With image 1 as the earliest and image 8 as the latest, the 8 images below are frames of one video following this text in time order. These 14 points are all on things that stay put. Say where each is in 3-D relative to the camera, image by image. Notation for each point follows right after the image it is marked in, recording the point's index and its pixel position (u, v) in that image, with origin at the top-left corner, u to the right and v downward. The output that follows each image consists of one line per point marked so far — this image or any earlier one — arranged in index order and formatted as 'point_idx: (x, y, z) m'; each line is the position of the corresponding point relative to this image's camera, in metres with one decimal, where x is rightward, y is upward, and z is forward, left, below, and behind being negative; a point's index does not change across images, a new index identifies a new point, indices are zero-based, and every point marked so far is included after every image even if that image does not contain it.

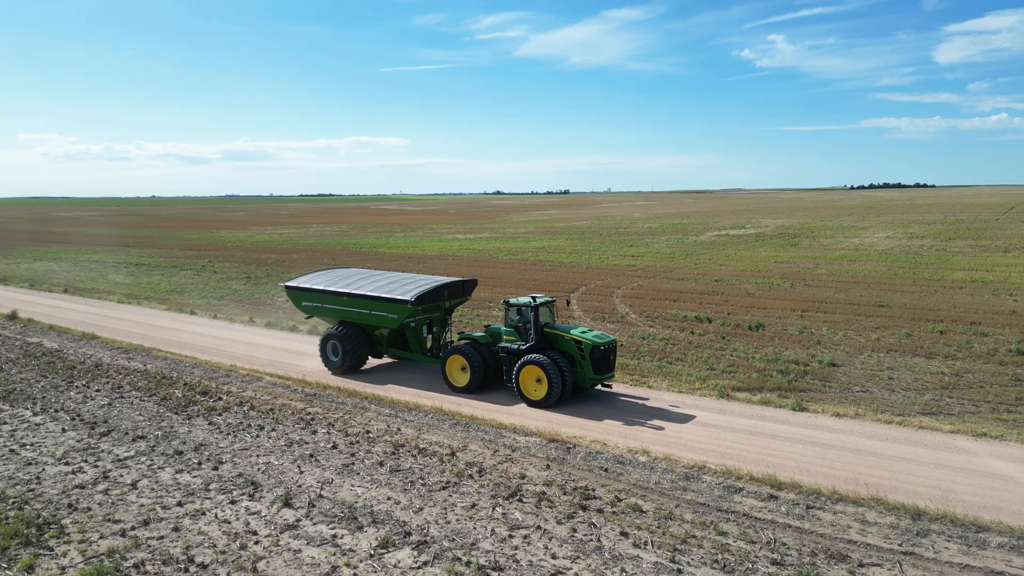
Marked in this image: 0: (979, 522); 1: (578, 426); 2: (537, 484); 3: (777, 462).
0: (+4.9, -2.5, +7.6) m
1: (+1.1, -2.1, +11.2) m
2: (+0.3, -2.5, +9.3) m
3: (+3.6, -2.2, +9.4) m
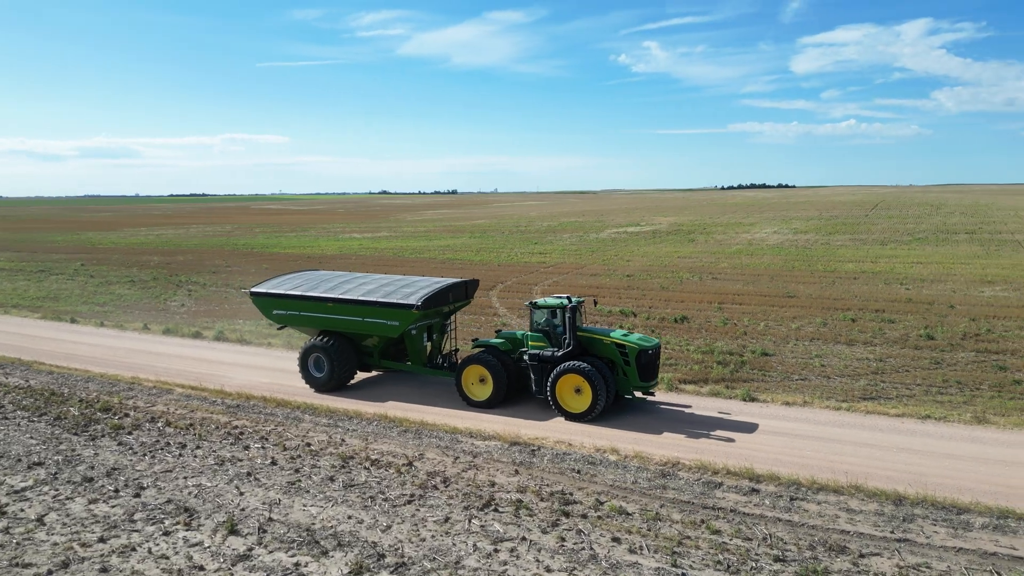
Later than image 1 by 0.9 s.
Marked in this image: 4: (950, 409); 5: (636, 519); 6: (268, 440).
0: (+4.8, -2.3, +7.8) m
1: (+0.4, -2.1, +10.7) m
2: (0.0, -2.4, +8.7) m
3: (+3.2, -2.1, +9.3) m
4: (+6.8, -1.9, +11.3) m
5: (+1.3, -2.5, +7.9) m
6: (-3.7, -2.3, +11.0) m
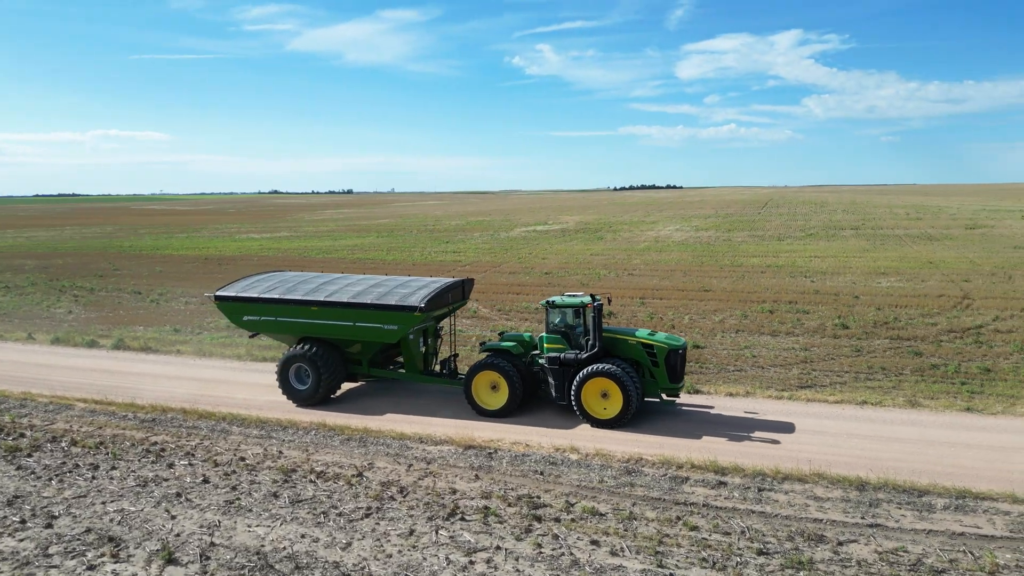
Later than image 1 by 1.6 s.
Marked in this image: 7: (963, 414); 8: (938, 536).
0: (+4.4, -2.2, +8.0) m
1: (-0.2, -2.0, +10.3) m
2: (-0.4, -2.4, +8.3) m
3: (+2.6, -2.0, +9.3) m
4: (+6.0, -1.7, +11.8) m
5: (+1.0, -2.4, +7.6) m
6: (-4.4, -2.3, +10.0) m
7: (+6.5, -1.8, +10.5) m
8: (+4.1, -2.4, +7.0) m
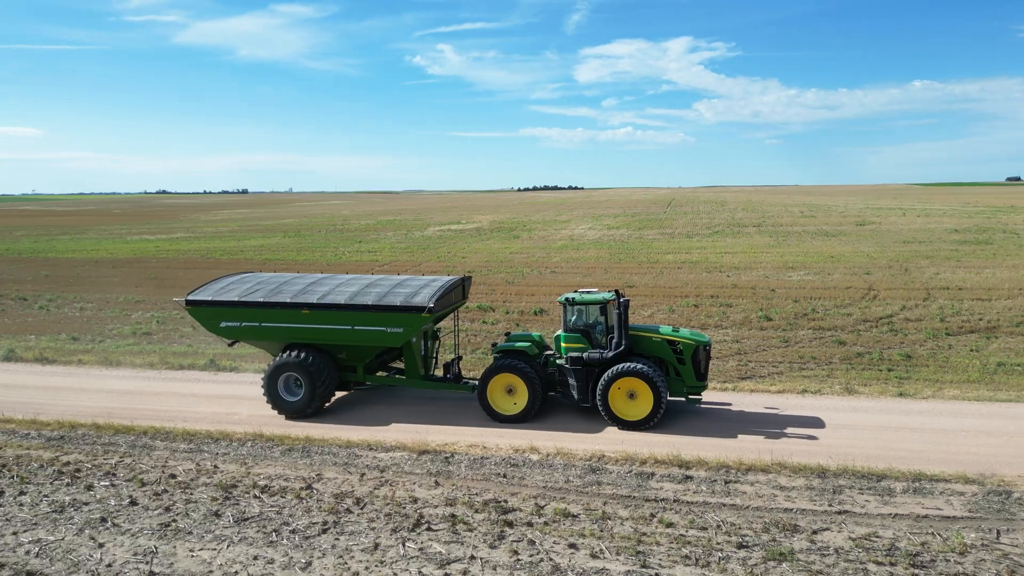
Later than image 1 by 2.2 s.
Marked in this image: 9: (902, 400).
0: (+4.1, -2.1, +8.2) m
1: (-0.9, -2.0, +9.9) m
2: (-0.8, -2.3, +7.8) m
3: (+2.1, -1.9, +9.2) m
4: (+5.1, -1.6, +12.1) m
5: (+0.7, -2.4, +7.4) m
6: (-4.9, -2.3, +9.1) m
7: (+5.8, -1.7, +10.9) m
8: (+3.8, -2.3, +7.1) m
9: (+5.8, -1.7, +10.8) m
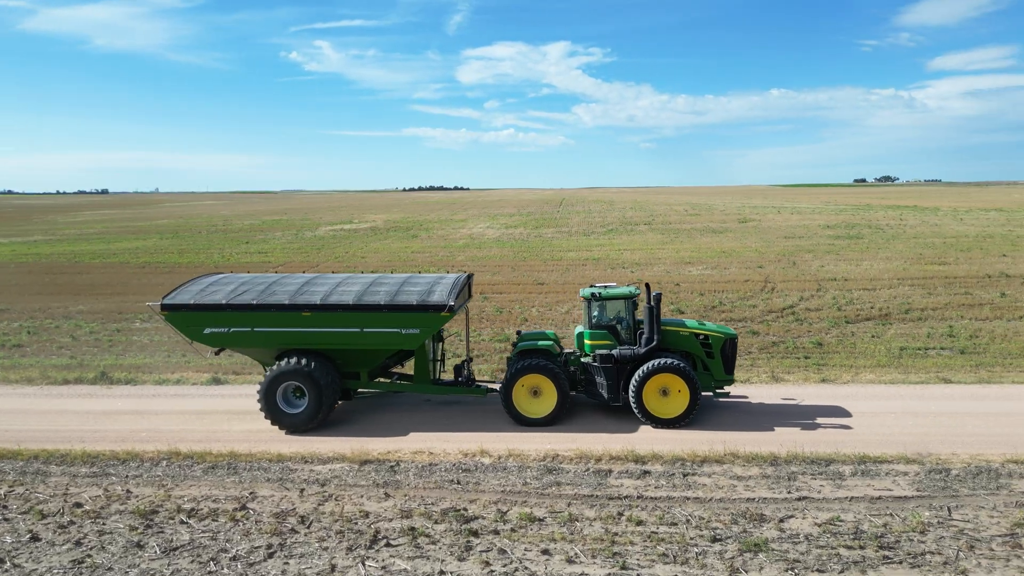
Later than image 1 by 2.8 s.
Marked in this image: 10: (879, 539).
0: (+3.6, -1.9, +8.4) m
1: (-1.6, -1.9, +9.3) m
2: (-1.2, -2.3, +7.3) m
3: (+1.5, -1.8, +9.1) m
4: (+4.0, -1.4, +12.5) m
5: (+0.4, -2.3, +7.1) m
6: (-5.5, -2.4, +7.9) m
7: (+4.8, -1.5, +11.4) m
8: (+3.5, -2.1, +7.3) m
9: (+4.9, -1.5, +11.3) m
10: (+3.3, -2.3, +6.6) m
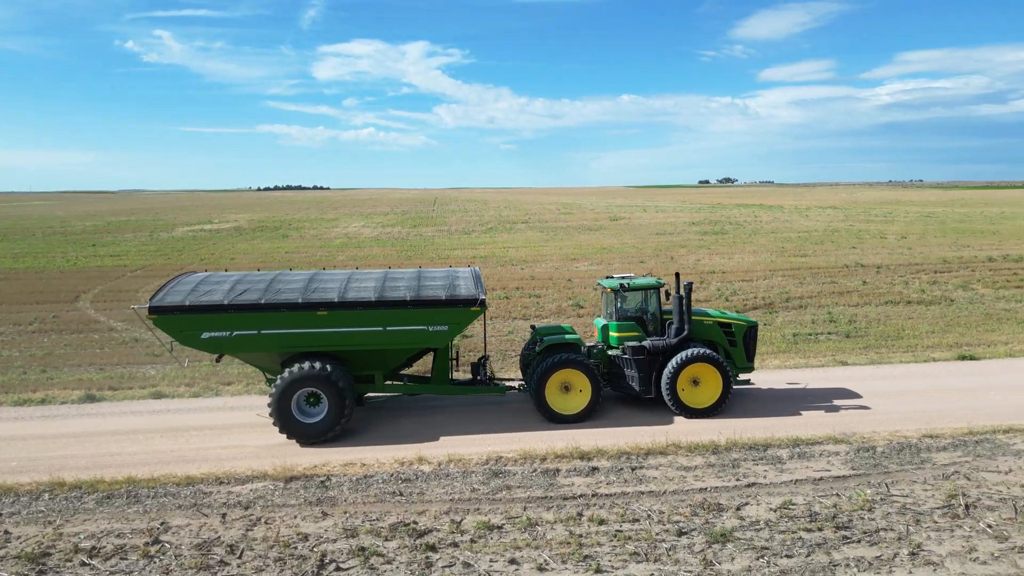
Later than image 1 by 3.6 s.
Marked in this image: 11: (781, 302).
0: (+2.9, -1.8, +8.5) m
1: (-2.3, -1.9, +8.5) m
2: (-1.6, -2.3, +6.6) m
3: (+0.7, -1.8, +8.9) m
4: (+2.5, -1.3, +12.6) m
5: (0.0, -2.2, +6.7) m
6: (-5.9, -2.5, +6.5) m
7: (+3.6, -1.4, +11.7) m
8: (+3.0, -2.0, +7.5) m
9: (+3.6, -1.4, +11.6) m
10: (+3.0, -2.1, +6.7) m
11: (+6.9, -0.4, +18.6) m
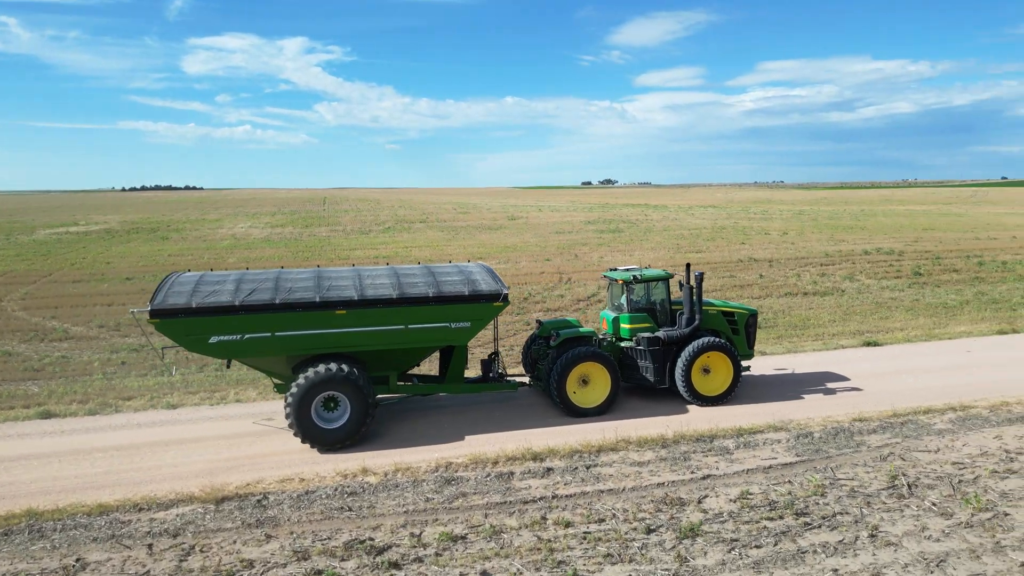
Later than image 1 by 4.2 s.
0: (+2.3, -1.7, +8.6) m
1: (-2.9, -2.0, +7.8) m
2: (-1.9, -2.3, +6.1) m
3: (0.0, -1.7, +8.6) m
4: (+1.3, -1.2, +12.6) m
5: (-0.3, -2.2, +6.4) m
6: (-6.1, -2.6, +5.3) m
7: (+2.5, -1.3, +11.9) m
8: (+2.6, -1.9, +7.6) m
9: (+2.5, -1.3, +11.8) m
10: (+2.6, -2.1, +6.8) m
11: (+4.7, -0.2, +19.2) m
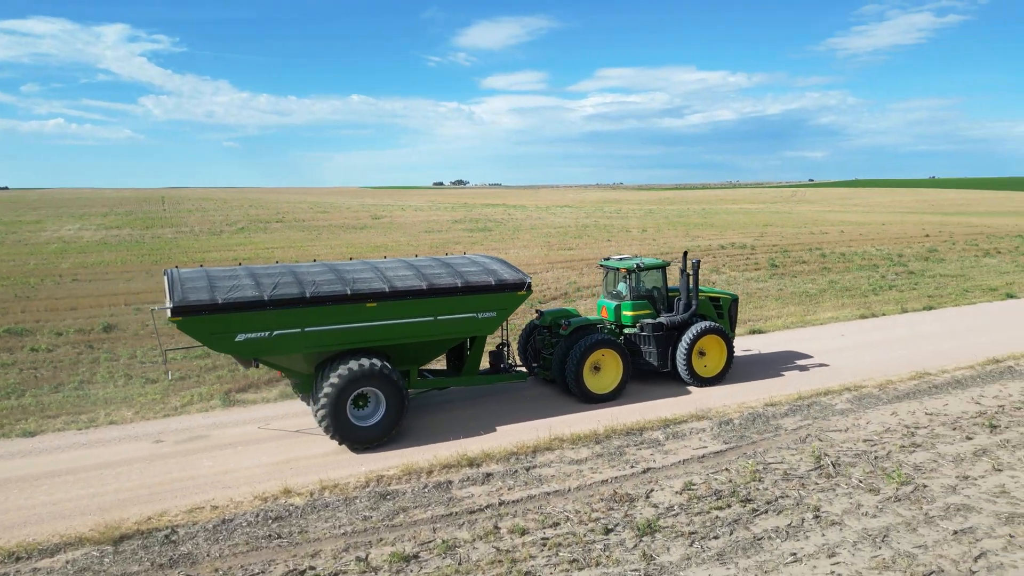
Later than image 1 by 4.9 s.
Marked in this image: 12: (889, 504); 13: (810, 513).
0: (+1.4, -1.6, +8.6) m
1: (-3.5, -2.0, +6.8) m
2: (-2.1, -2.3, +5.3) m
3: (-0.8, -1.7, +8.2) m
4: (-0.3, -1.2, +12.3) m
5: (-0.7, -2.2, +5.9) m
6: (-6.1, -2.7, +3.7) m
7: (+1.0, -1.2, +11.8) m
8: (+1.9, -1.8, +7.7) m
9: (+1.0, -1.2, +11.8) m
10: (+2.1, -2.0, +6.9) m
11: (+1.6, -0.1, +19.4) m
12: (+3.4, -2.0, +6.7) m
13: (+2.7, -2.0, +6.6) m
